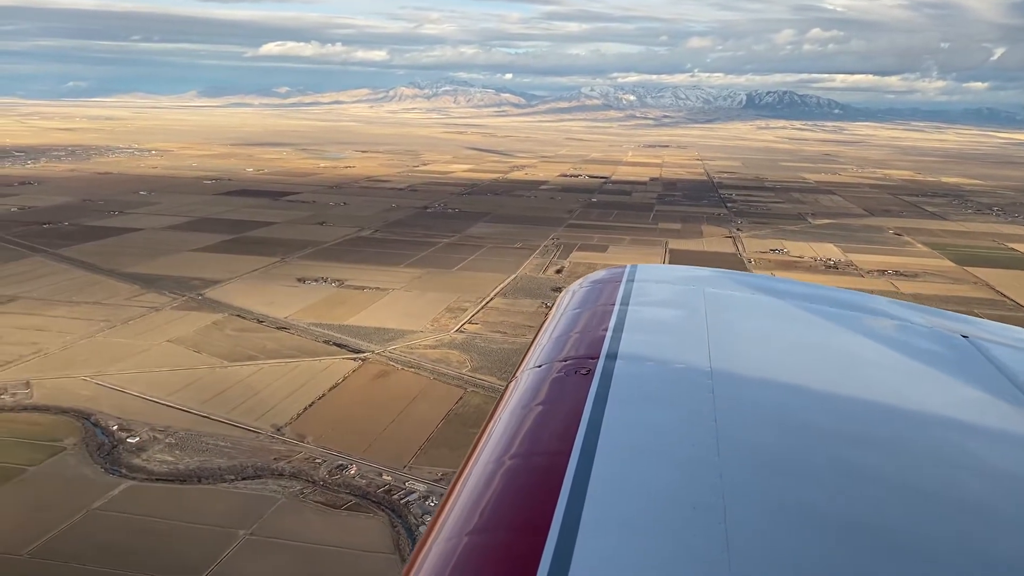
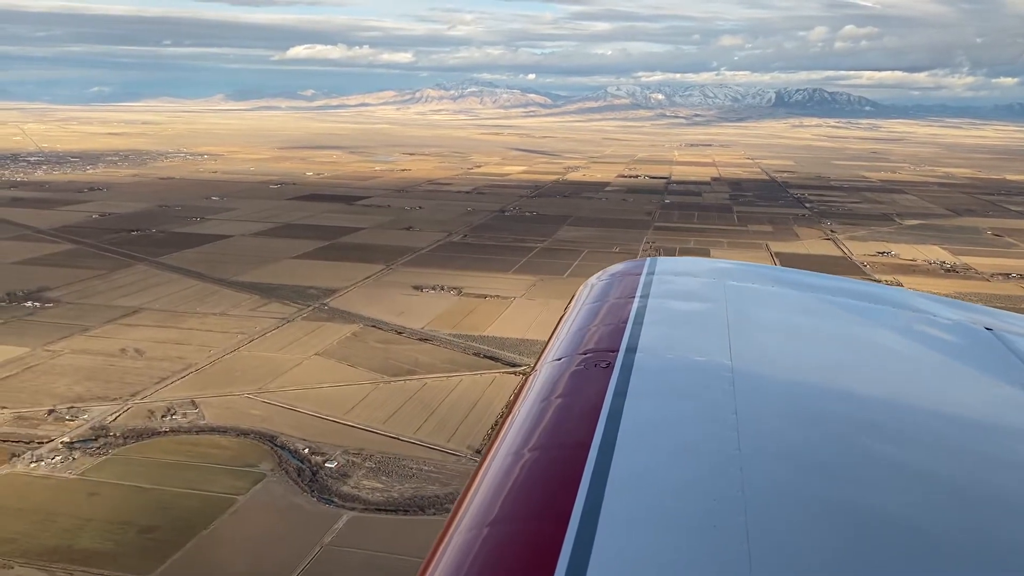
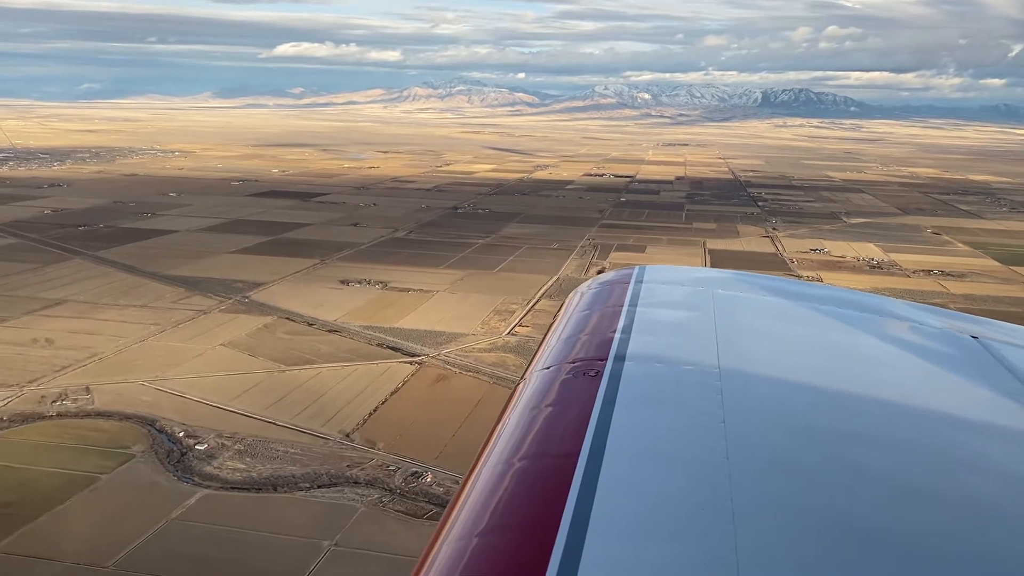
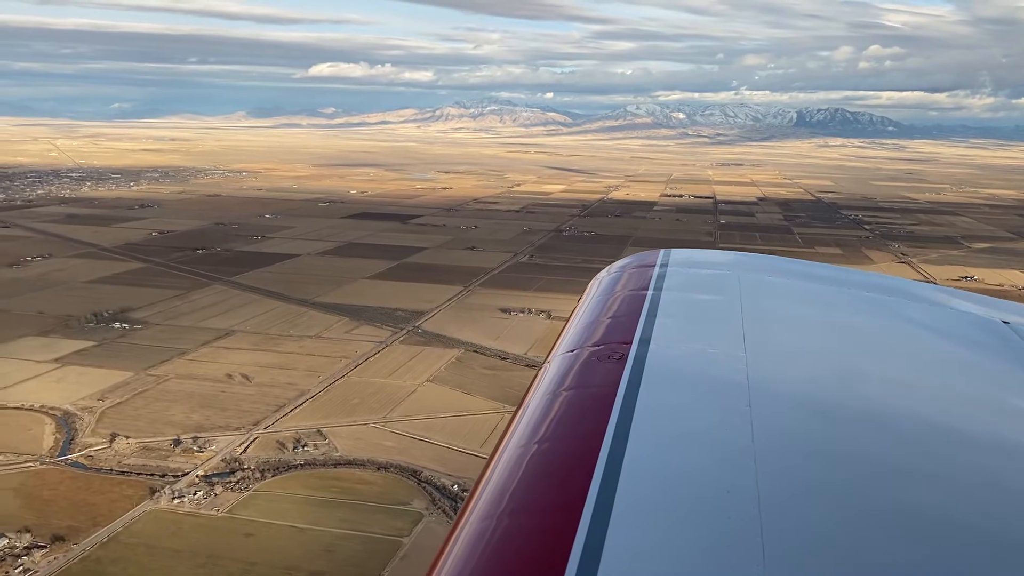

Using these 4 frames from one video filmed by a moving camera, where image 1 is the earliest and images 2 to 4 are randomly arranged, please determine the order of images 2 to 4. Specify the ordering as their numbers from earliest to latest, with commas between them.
3, 2, 4
